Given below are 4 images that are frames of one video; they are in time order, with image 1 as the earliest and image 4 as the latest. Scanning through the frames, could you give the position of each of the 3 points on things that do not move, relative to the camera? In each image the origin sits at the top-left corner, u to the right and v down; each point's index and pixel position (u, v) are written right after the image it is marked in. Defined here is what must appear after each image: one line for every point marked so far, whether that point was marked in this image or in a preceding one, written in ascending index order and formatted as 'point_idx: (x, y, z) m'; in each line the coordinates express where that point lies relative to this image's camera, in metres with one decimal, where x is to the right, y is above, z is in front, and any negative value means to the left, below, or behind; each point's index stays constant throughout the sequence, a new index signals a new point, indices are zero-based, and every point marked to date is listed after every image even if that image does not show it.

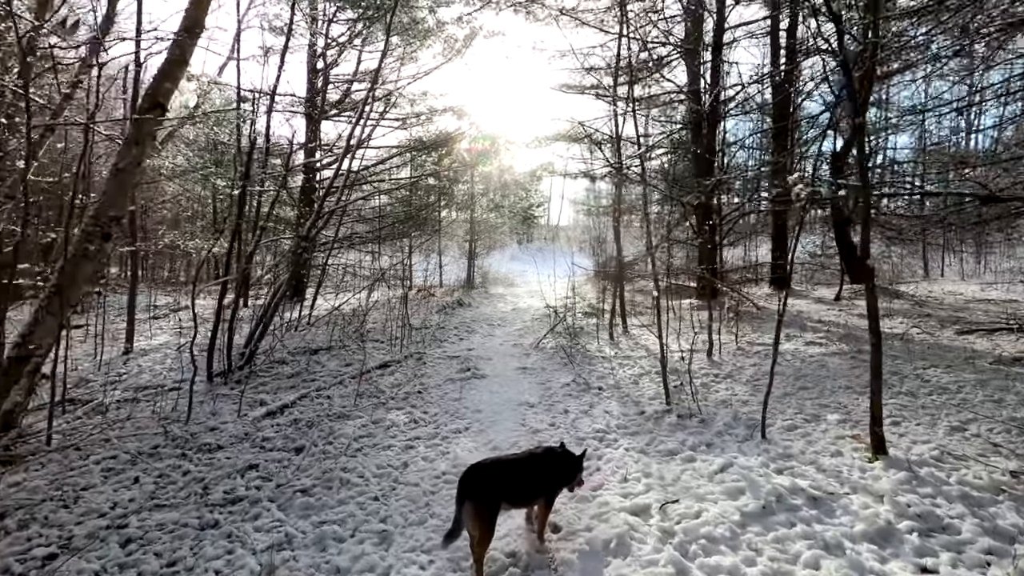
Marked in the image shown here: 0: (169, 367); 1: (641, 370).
0: (-4.6, -1.1, +7.2) m
1: (+1.6, -1.0, +6.6) m
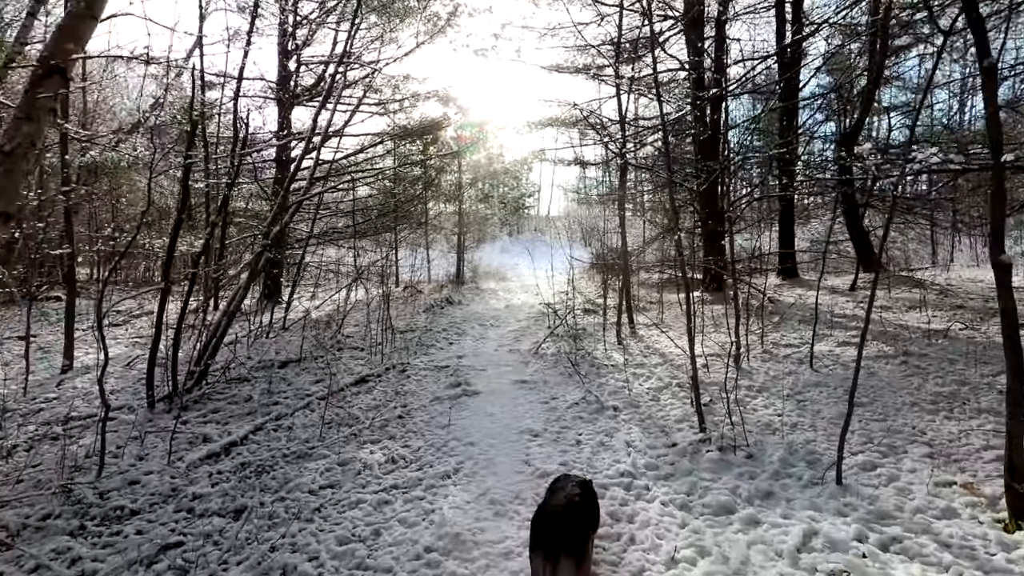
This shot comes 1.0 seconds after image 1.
0: (-4.6, -1.2, +6.2) m
1: (+1.6, -1.0, +5.7) m
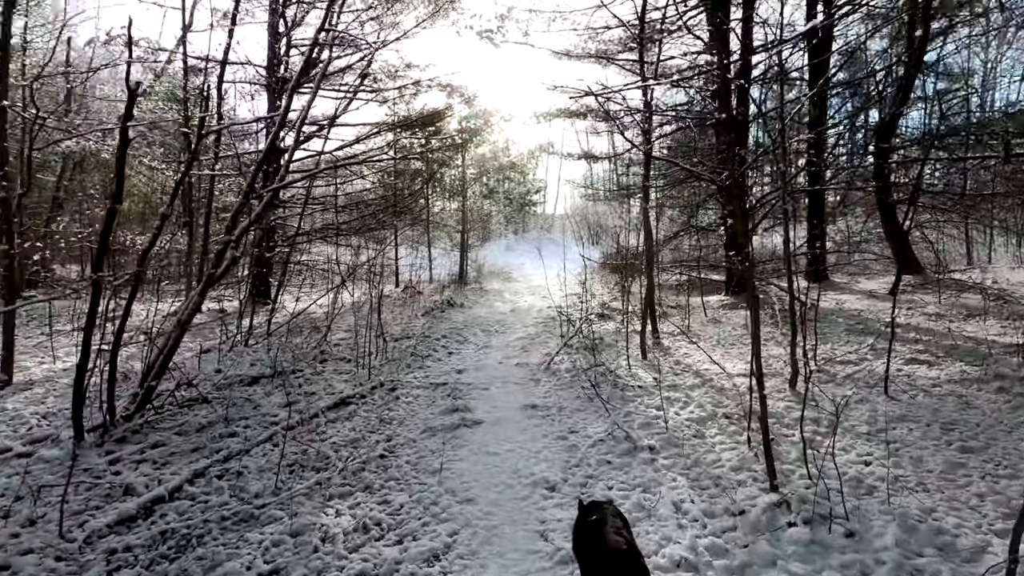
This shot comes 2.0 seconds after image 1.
0: (-4.5, -1.2, +5.2) m
1: (+1.7, -1.1, +4.7) m
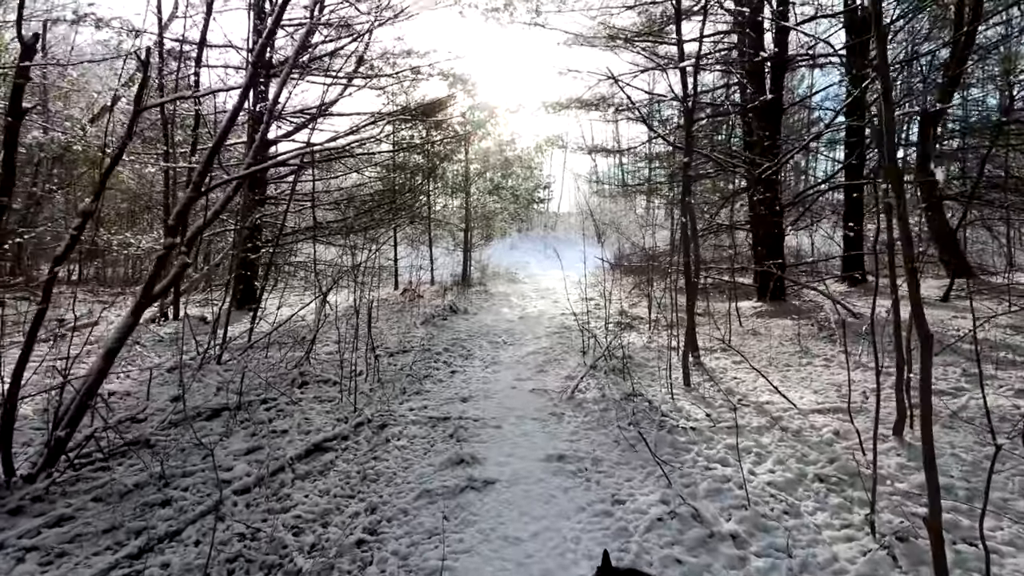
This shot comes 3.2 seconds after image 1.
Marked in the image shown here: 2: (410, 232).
0: (-4.4, -1.3, +4.1) m
1: (+1.8, -1.2, +3.5) m
2: (-2.7, +1.5, +14.4) m
